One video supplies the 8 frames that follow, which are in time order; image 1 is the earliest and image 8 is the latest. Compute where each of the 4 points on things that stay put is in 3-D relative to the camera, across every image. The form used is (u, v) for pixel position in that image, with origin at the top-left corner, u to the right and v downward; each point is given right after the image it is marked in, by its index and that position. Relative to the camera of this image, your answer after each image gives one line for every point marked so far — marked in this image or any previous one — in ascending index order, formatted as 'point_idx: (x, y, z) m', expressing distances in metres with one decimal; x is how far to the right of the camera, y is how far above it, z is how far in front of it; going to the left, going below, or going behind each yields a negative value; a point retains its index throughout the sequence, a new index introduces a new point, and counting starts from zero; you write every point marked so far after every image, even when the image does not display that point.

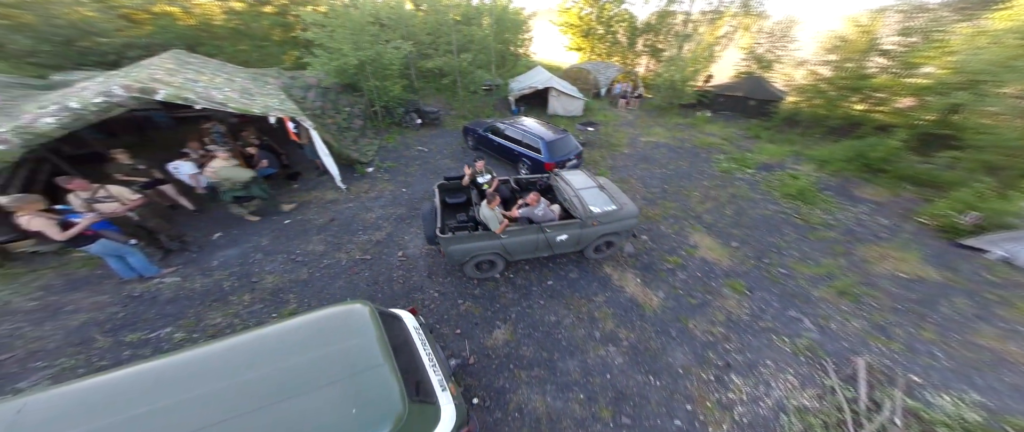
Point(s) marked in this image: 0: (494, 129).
0: (-0.6, +2.8, +8.7) m
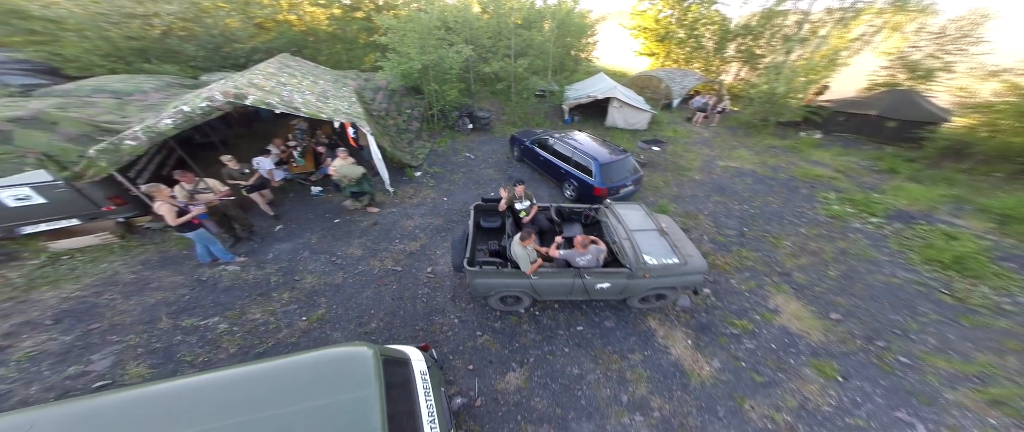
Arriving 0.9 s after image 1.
0: (+1.0, +2.3, +8.2) m
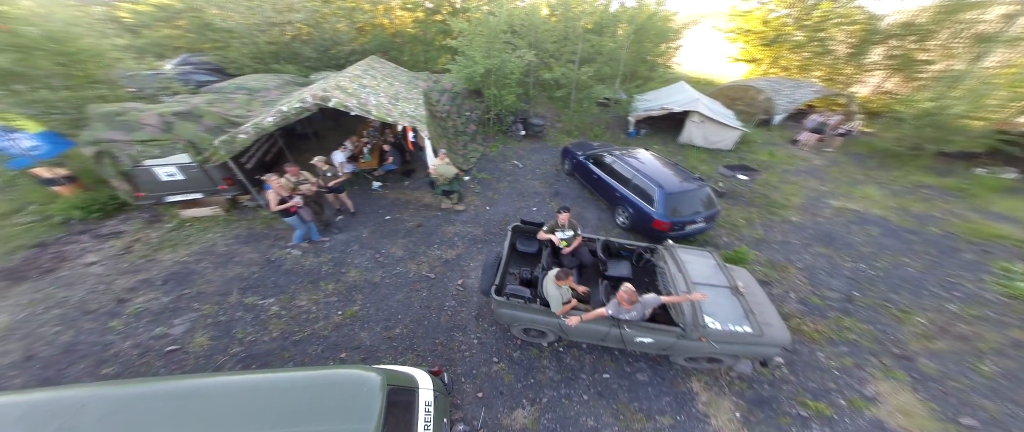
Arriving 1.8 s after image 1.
0: (+2.5, +1.7, +7.5) m
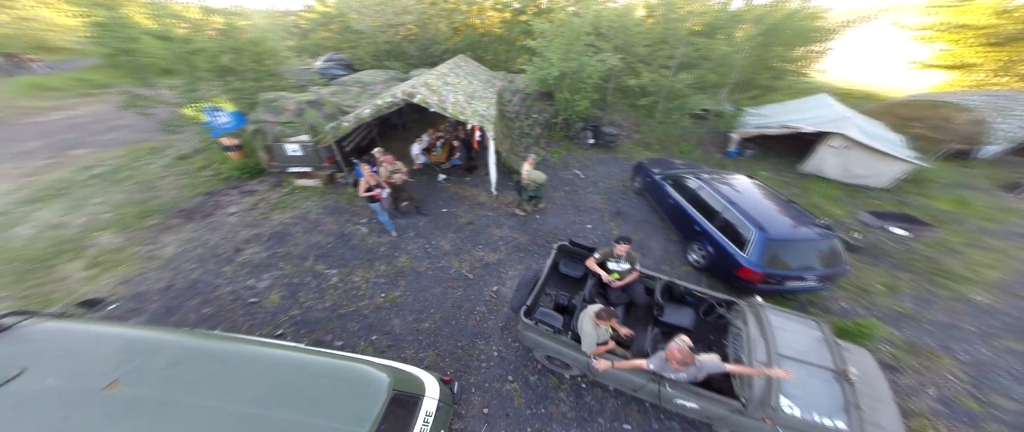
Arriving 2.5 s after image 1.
0: (+4.1, +0.9, +6.3) m
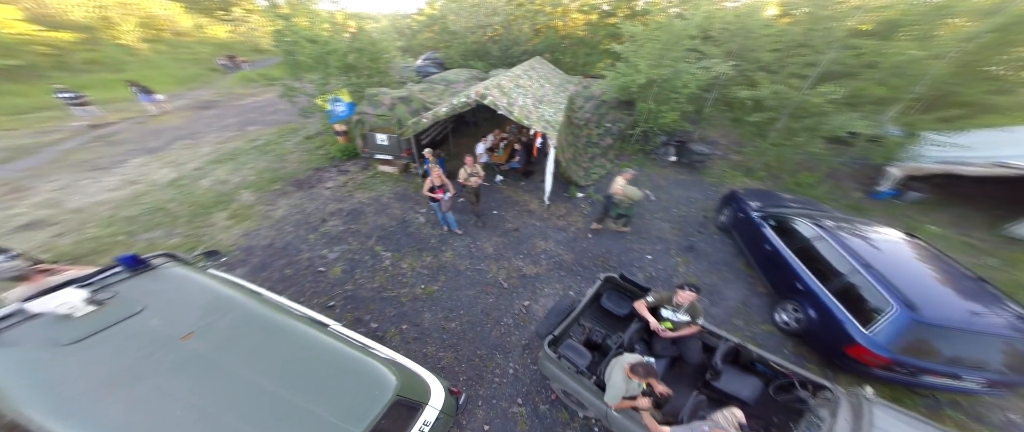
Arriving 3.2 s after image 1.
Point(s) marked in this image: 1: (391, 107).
0: (+5.1, -0.1, +5.0) m
1: (-3.6, +3.2, +7.7) m
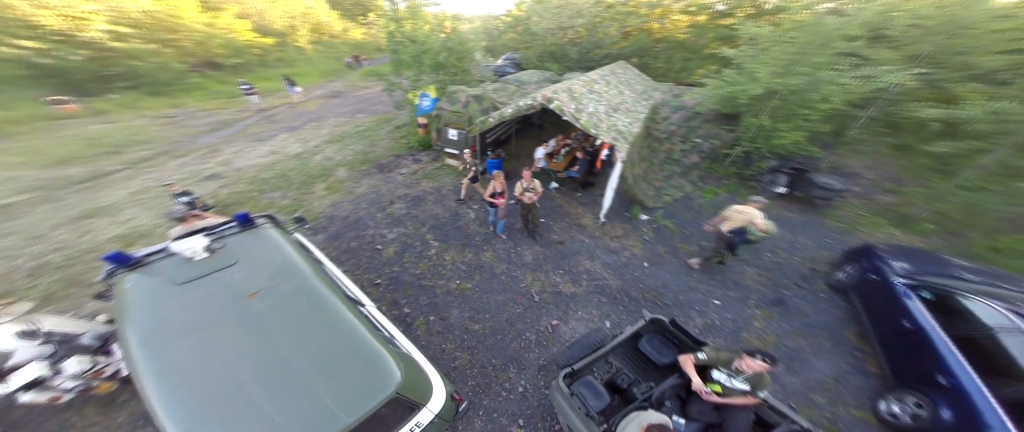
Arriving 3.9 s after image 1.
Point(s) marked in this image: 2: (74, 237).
0: (+5.6, -1.2, +3.4) m
1: (-1.5, +3.4, +8.2) m
2: (-8.7, -0.5, +5.2) m
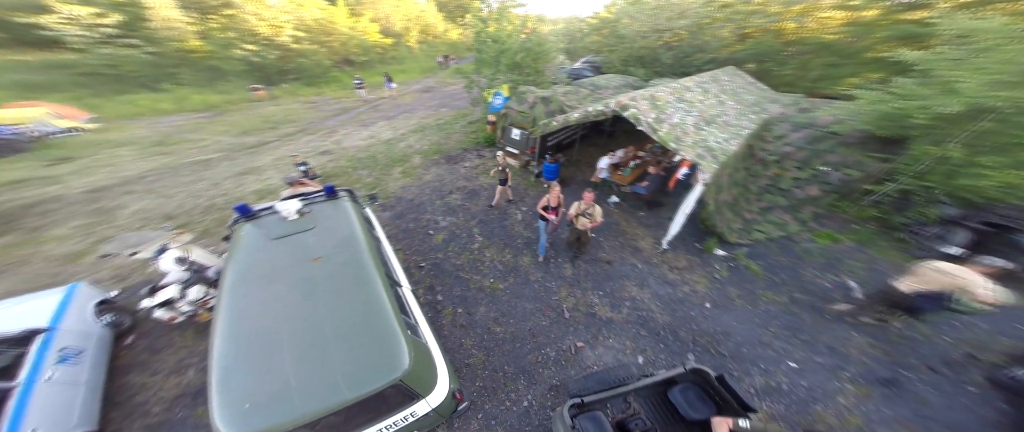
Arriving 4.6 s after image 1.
0: (+5.5, -2.2, +1.8) m
1: (+0.7, +3.4, +8.2) m
2: (-7.6, +0.8, +7.2) m
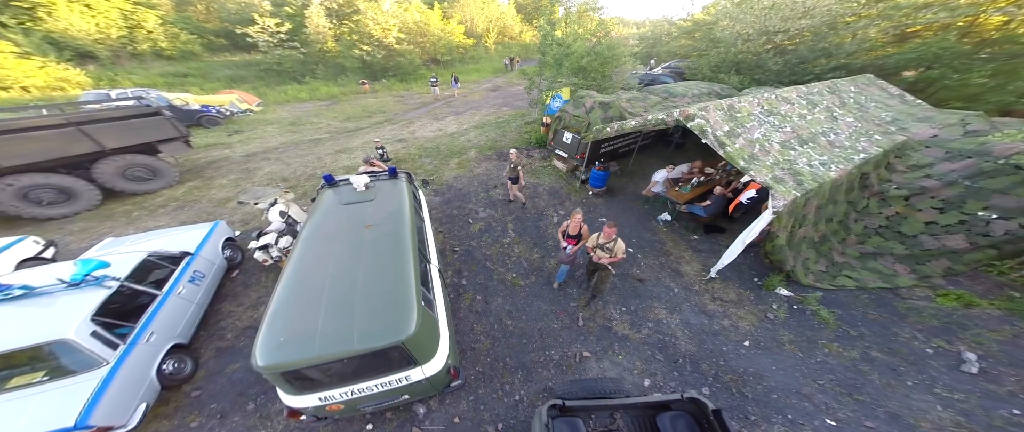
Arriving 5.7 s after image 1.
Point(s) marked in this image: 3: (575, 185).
0: (+4.8, -3.0, +0.8) m
1: (+2.4, +3.2, +8.0) m
2: (-6.2, +1.8, +9.0) m
3: (+2.1, +0.9, +8.0) m
